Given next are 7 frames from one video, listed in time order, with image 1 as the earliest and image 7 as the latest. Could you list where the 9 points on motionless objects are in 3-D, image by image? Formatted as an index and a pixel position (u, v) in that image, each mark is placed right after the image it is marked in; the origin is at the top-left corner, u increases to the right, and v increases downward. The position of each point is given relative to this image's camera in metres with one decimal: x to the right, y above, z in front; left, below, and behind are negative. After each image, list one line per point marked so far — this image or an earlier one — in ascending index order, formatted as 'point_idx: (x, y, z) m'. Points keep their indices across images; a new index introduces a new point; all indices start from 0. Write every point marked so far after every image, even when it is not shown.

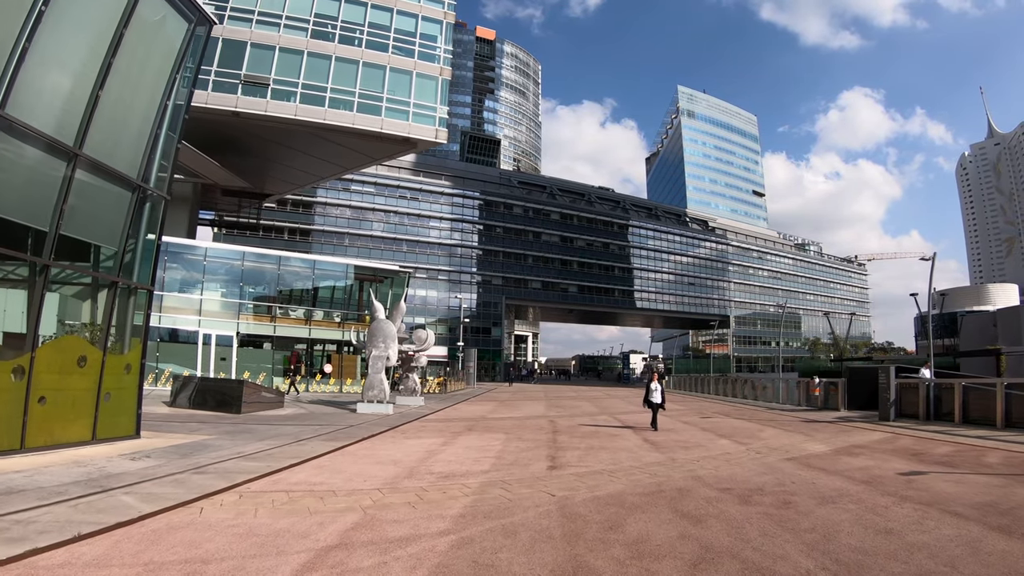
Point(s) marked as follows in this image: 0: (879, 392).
0: (+10.1, -2.8, +15.1) m
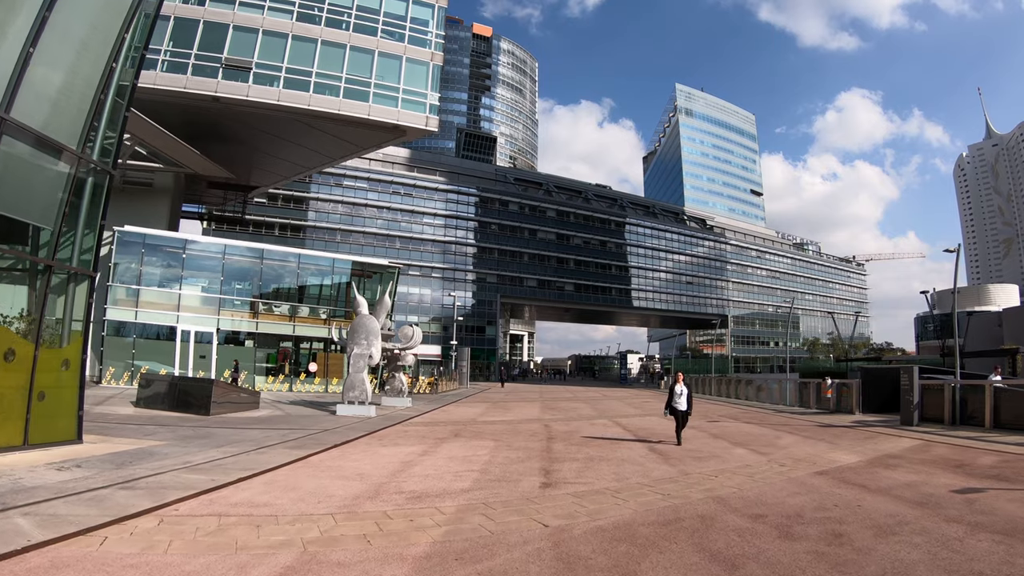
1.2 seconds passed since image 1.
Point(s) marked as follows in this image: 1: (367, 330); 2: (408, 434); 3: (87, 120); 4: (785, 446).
0: (+9.9, -2.7, +14.0) m
1: (-4.1, -1.2, +15.7) m
2: (-2.1, -2.9, +11.1) m
3: (-7.4, +2.9, +9.6) m
4: (+4.9, -2.8, +9.9) m
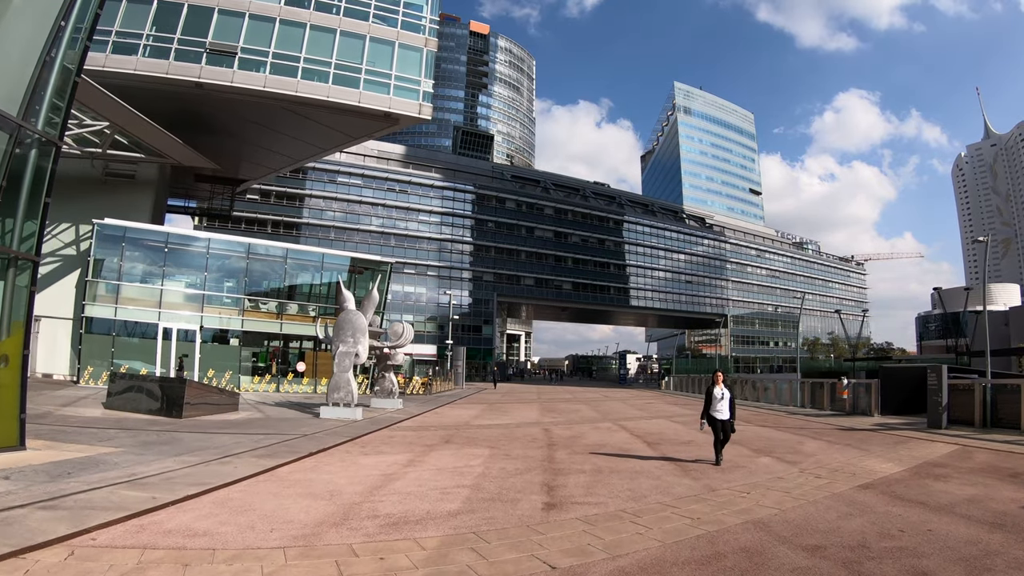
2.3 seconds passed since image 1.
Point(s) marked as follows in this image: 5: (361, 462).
0: (+9.8, -2.5, +13.0) m
1: (-4.2, -1.0, +14.7) m
2: (-2.2, -2.8, +10.1) m
3: (-7.4, +3.1, +8.5) m
4: (+4.9, -2.7, +8.9) m
5: (-2.2, -2.5, +8.0) m
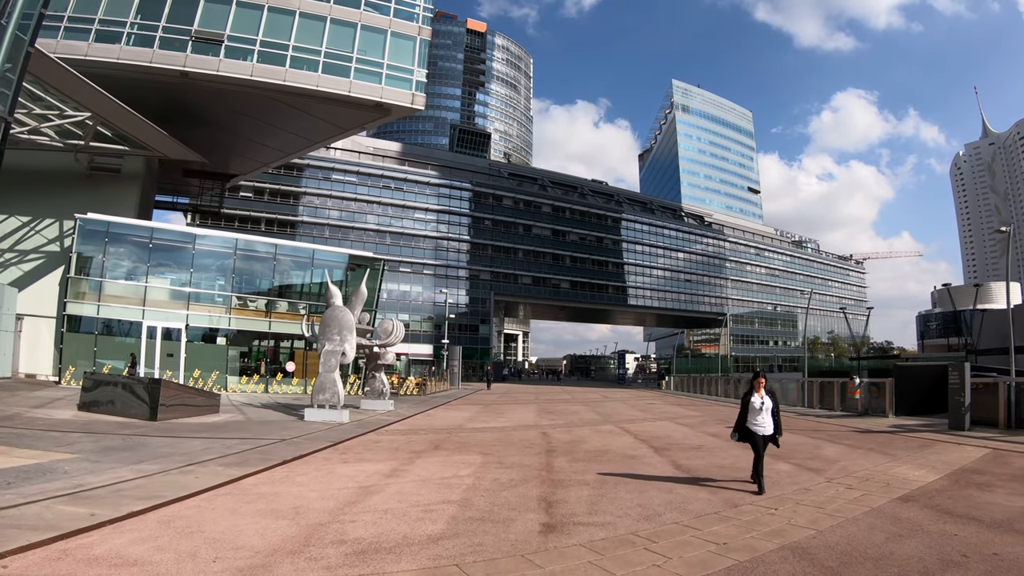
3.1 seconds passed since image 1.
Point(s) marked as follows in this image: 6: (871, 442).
0: (+9.7, -2.4, +12.3) m
1: (-4.3, -0.9, +13.9) m
2: (-2.2, -2.6, +9.3) m
3: (-7.5, +3.2, +7.7) m
4: (+4.8, -2.5, +8.1) m
5: (-2.3, -2.4, +7.2) m
6: (+6.5, -2.8, +10.1) m
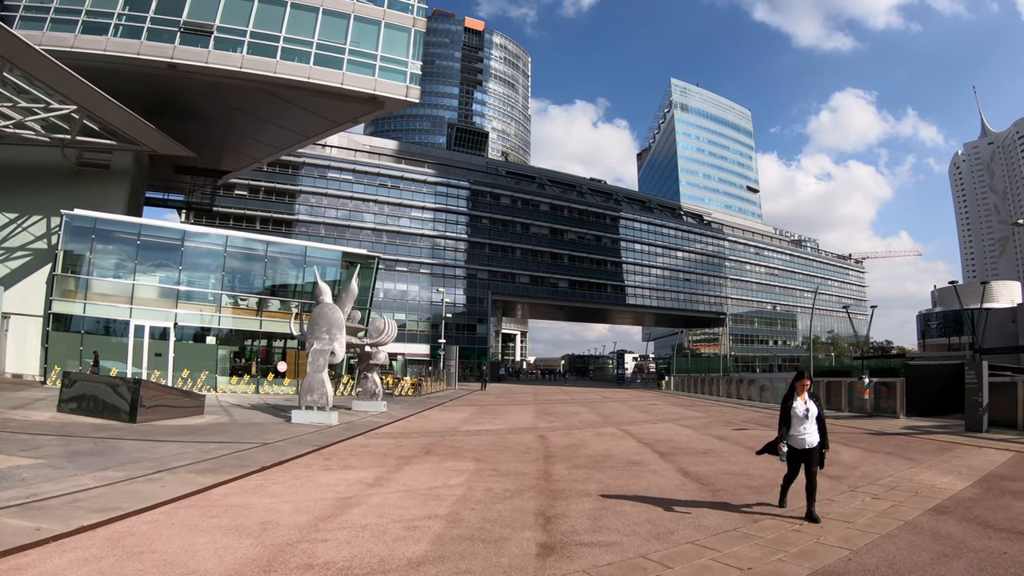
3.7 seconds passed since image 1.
0: (+9.6, -2.3, +11.8) m
1: (-4.4, -0.8, +13.3) m
2: (-2.3, -2.6, +8.7) m
3: (-7.5, +3.3, +7.1) m
4: (+4.8, -2.4, +7.6) m
5: (-2.3, -2.3, +6.6) m
6: (+6.5, -2.7, +9.6) m
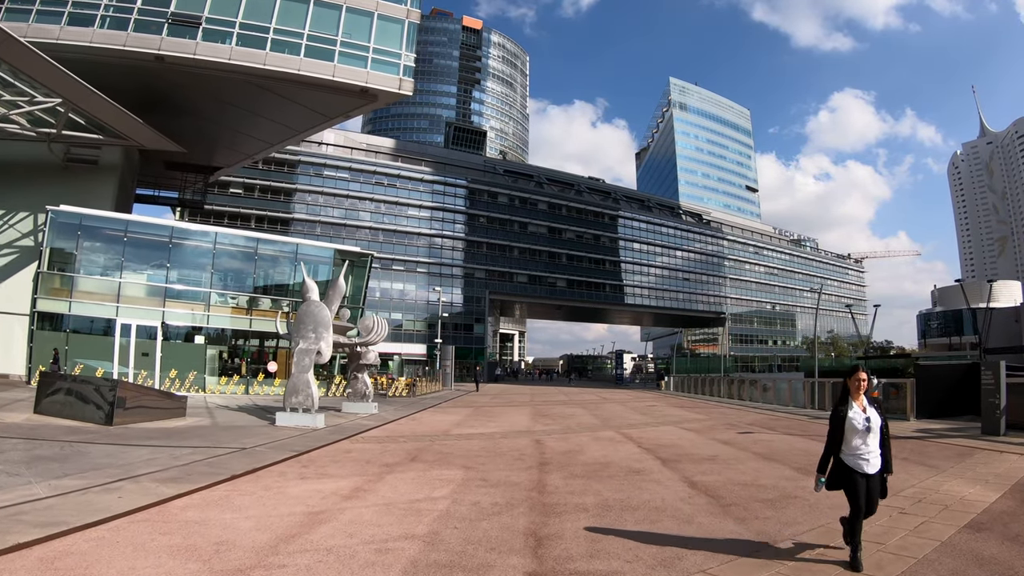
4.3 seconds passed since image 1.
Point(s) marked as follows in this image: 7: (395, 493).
0: (+9.5, -2.2, +11.2) m
1: (-4.5, -0.8, +12.7) m
2: (-2.4, -2.5, +8.2) m
3: (-7.6, +3.4, +6.5) m
4: (+4.6, -2.4, +7.1) m
5: (-2.4, -2.2, +6.1) m
6: (+6.4, -2.7, +9.0) m
7: (-1.2, -2.1, +5.9) m
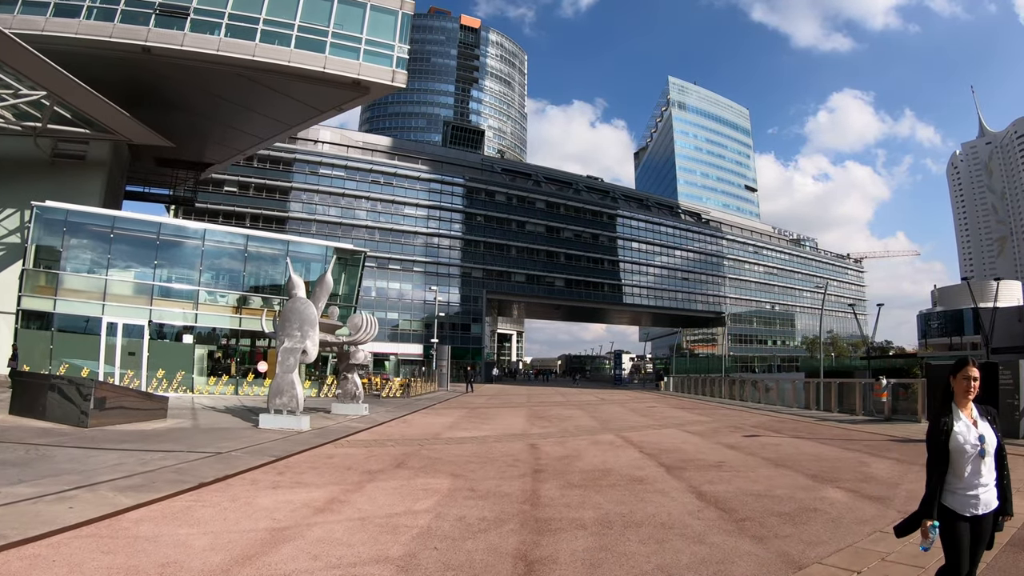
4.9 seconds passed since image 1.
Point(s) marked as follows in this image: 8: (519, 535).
0: (+9.4, -2.2, +10.7) m
1: (-4.6, -0.7, +12.2) m
2: (-2.5, -2.4, +7.6) m
3: (-7.7, +3.5, +5.9) m
4: (+4.6, -2.3, +6.5) m
5: (-2.5, -2.1, +5.5) m
6: (+6.3, -2.6, +8.5) m
7: (-1.3, -2.1, +5.3) m
8: (+0.1, -1.9, +4.2) m
